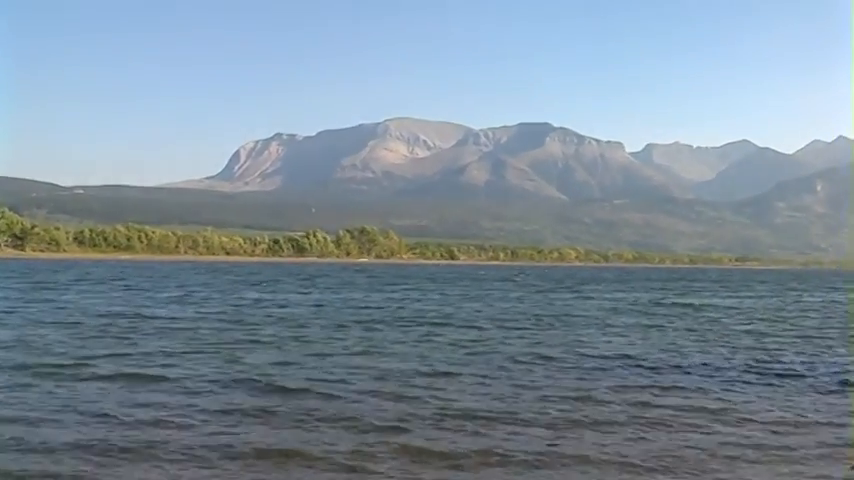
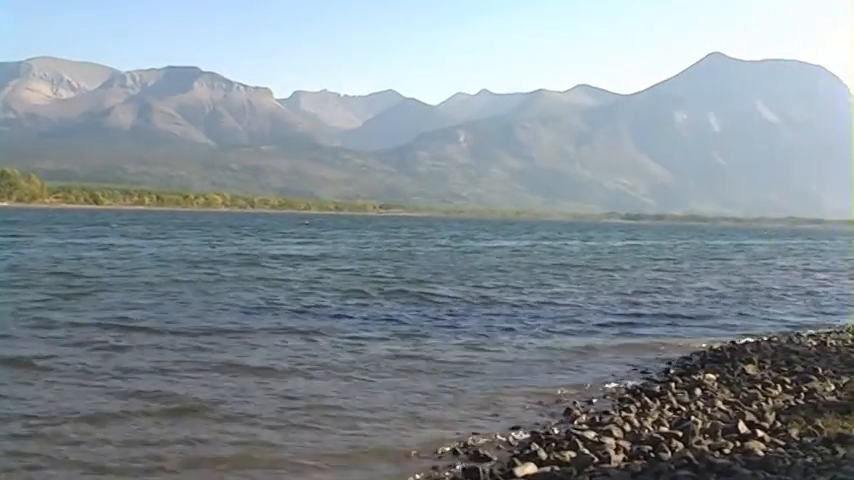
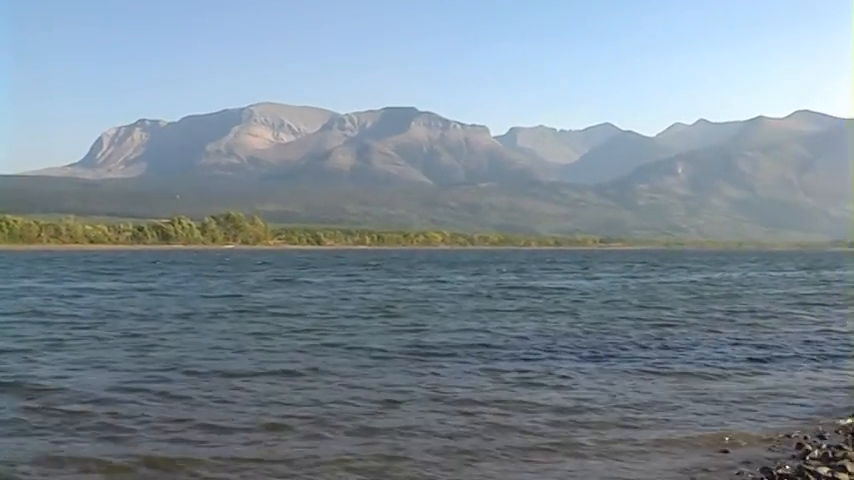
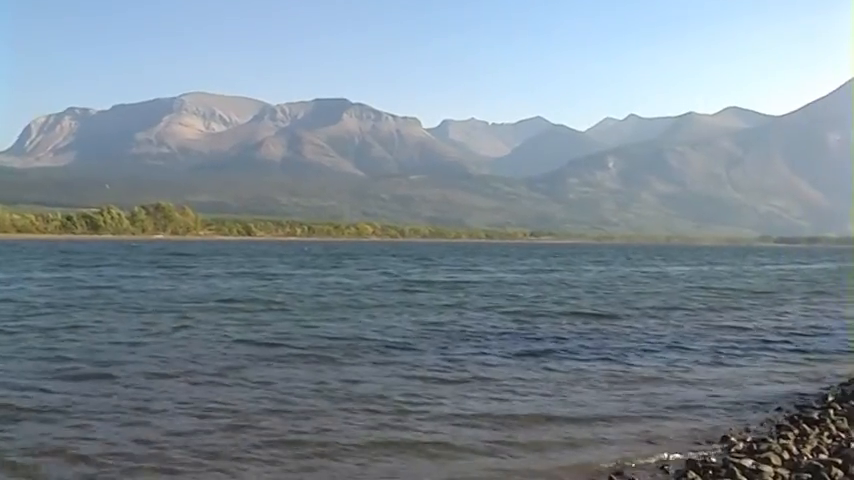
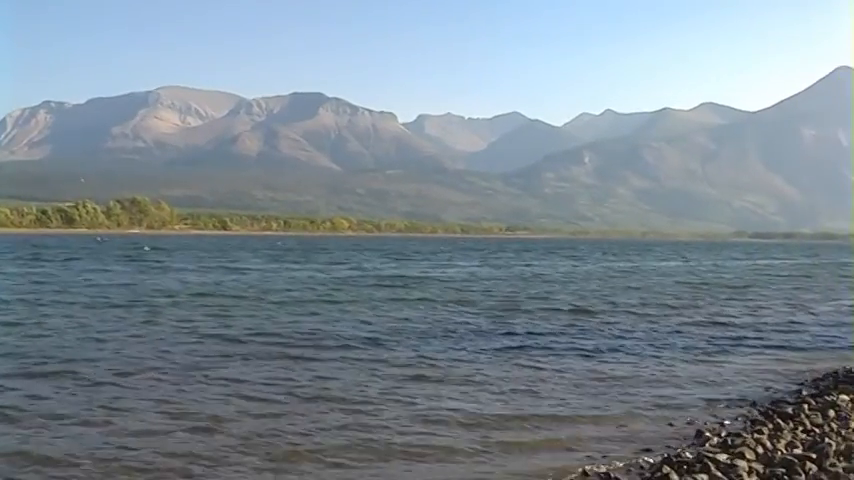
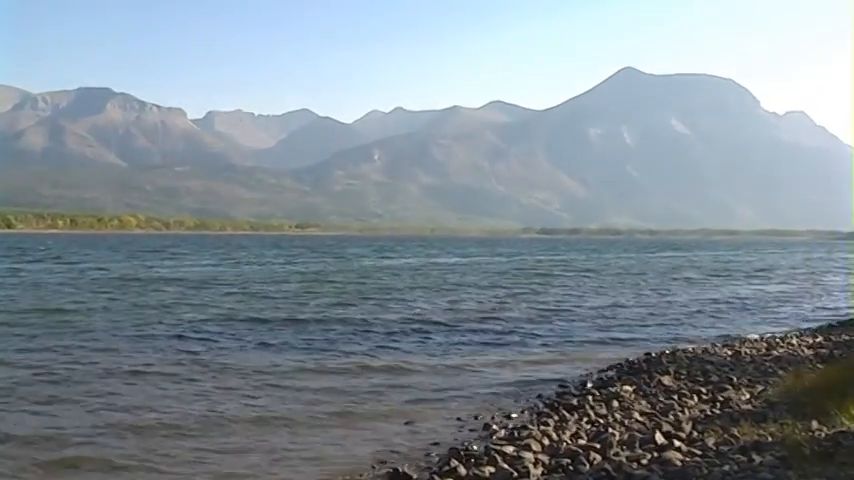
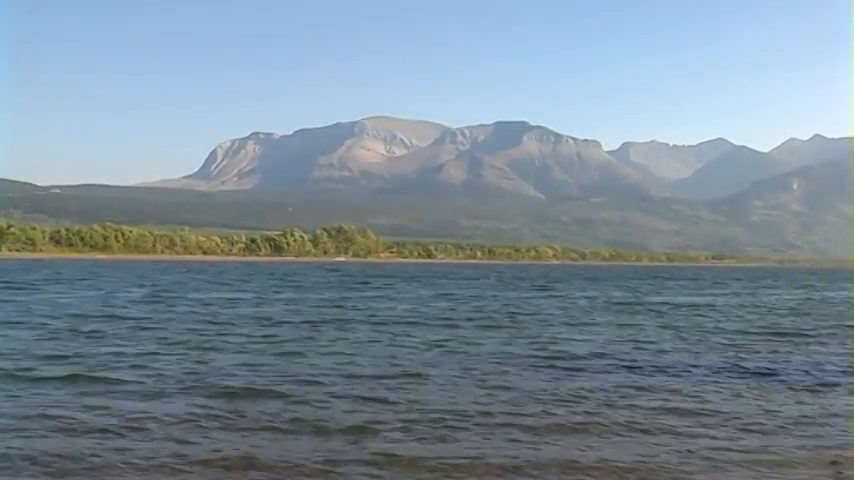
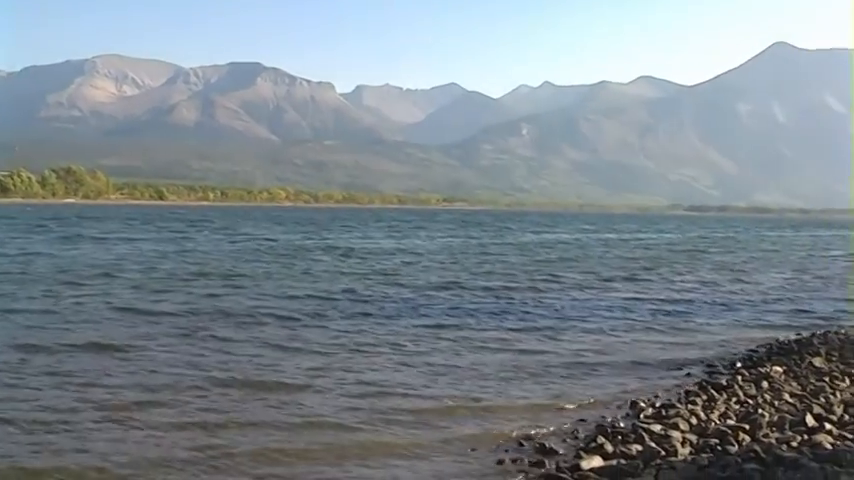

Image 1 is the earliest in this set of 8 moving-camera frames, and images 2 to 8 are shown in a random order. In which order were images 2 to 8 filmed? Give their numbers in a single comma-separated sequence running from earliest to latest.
7, 3, 4, 5, 8, 2, 6
